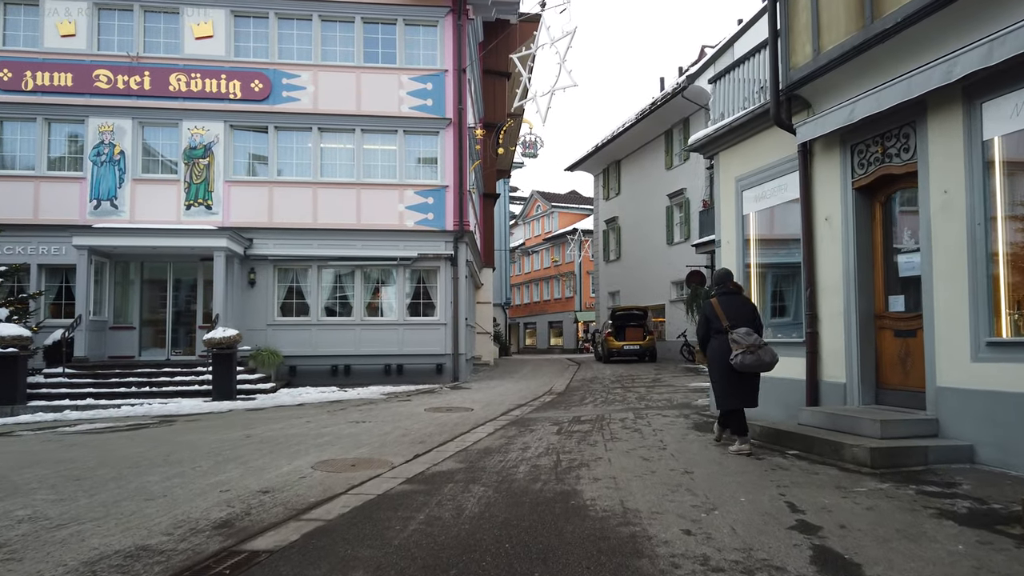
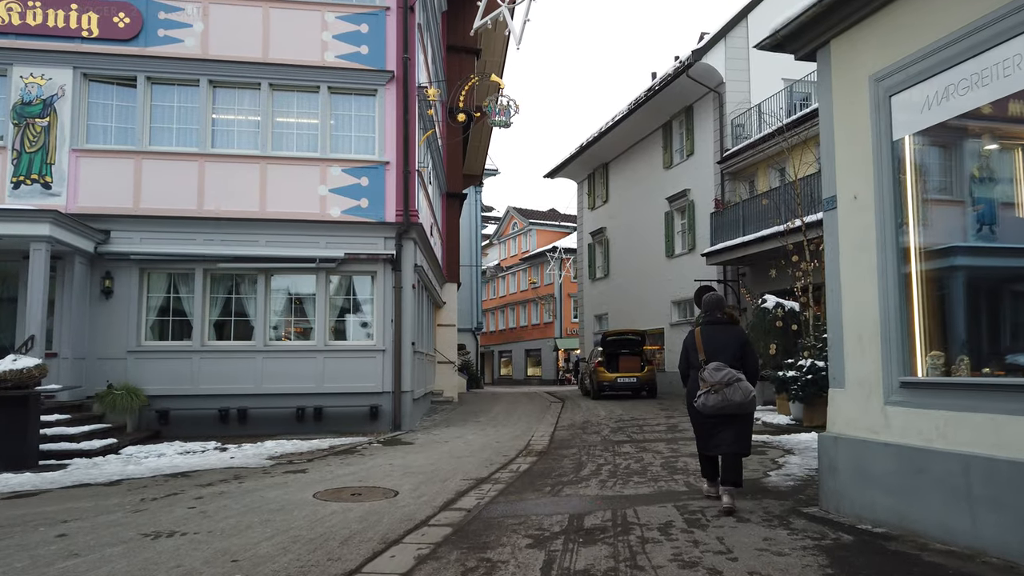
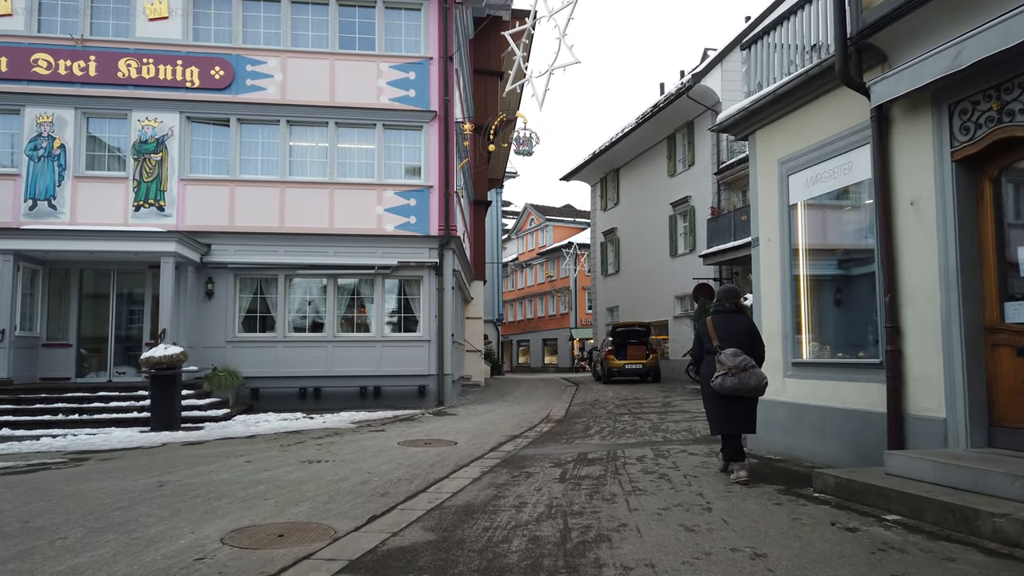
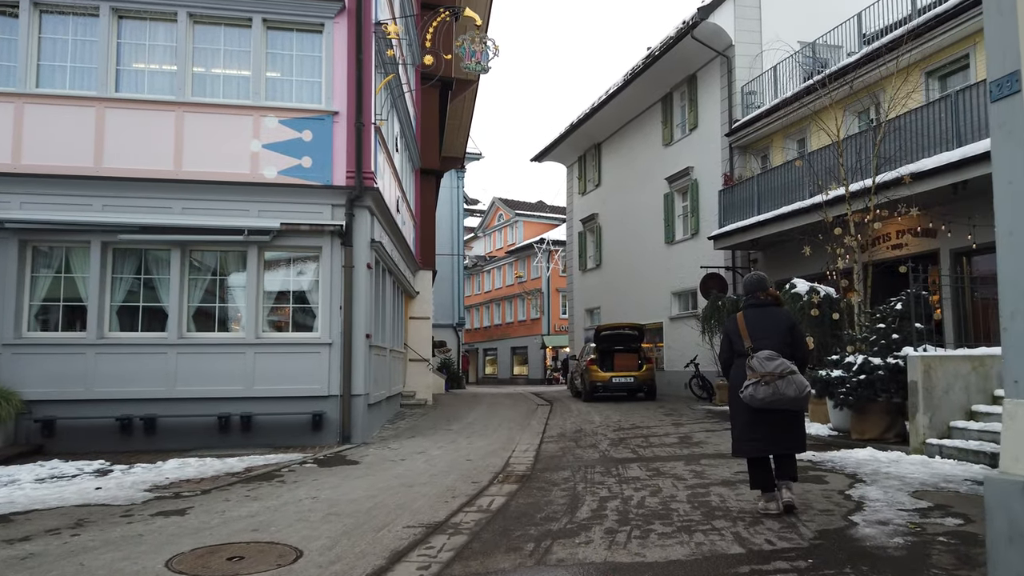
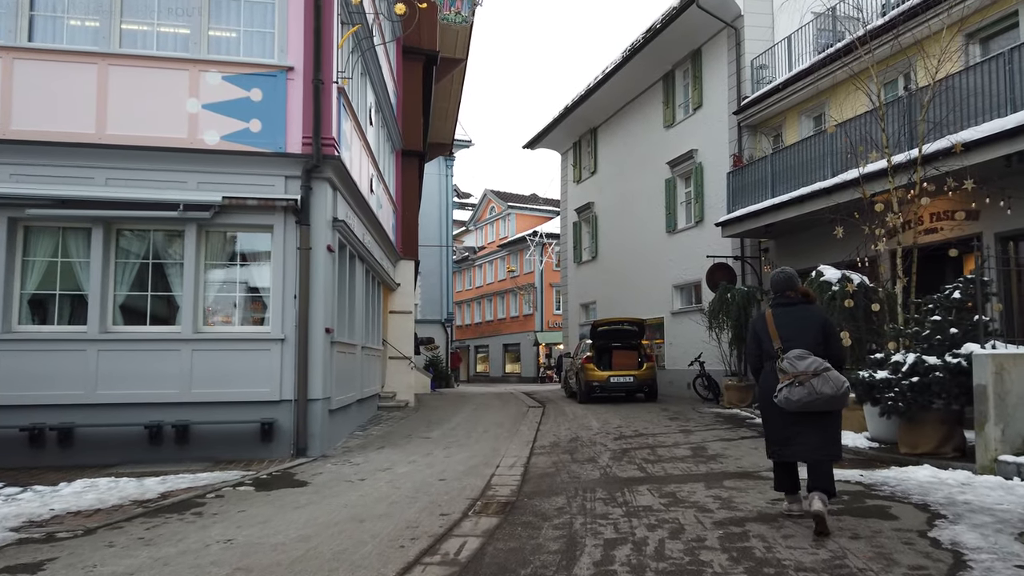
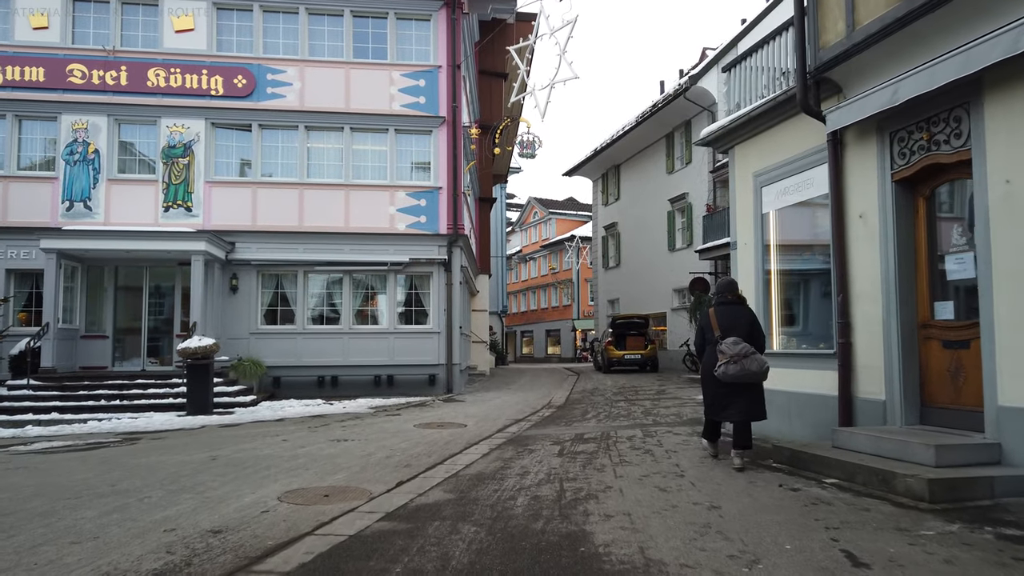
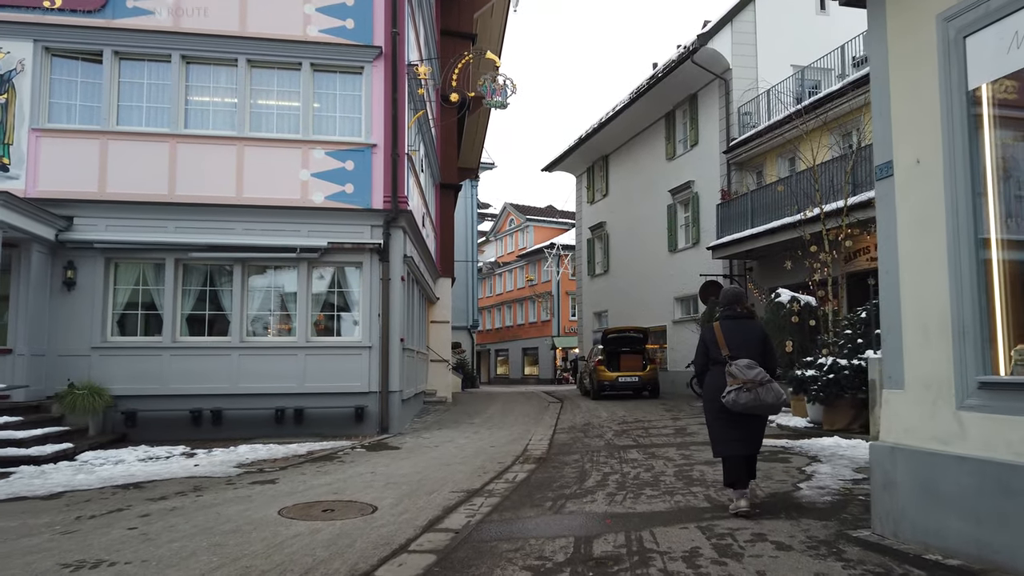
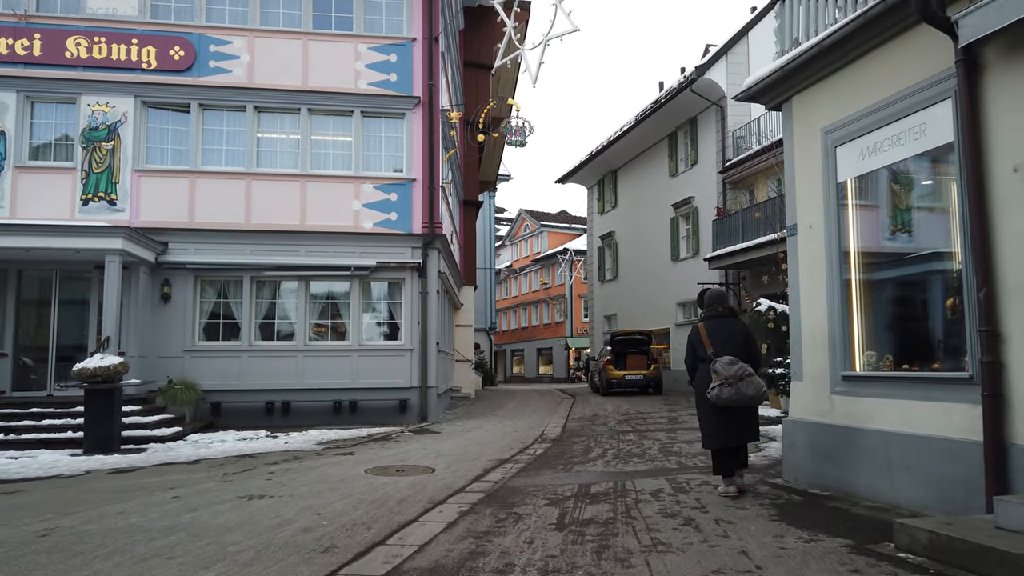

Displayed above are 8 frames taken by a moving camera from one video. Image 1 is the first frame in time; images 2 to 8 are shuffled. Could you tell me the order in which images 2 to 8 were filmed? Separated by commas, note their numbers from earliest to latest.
6, 3, 8, 2, 7, 4, 5
